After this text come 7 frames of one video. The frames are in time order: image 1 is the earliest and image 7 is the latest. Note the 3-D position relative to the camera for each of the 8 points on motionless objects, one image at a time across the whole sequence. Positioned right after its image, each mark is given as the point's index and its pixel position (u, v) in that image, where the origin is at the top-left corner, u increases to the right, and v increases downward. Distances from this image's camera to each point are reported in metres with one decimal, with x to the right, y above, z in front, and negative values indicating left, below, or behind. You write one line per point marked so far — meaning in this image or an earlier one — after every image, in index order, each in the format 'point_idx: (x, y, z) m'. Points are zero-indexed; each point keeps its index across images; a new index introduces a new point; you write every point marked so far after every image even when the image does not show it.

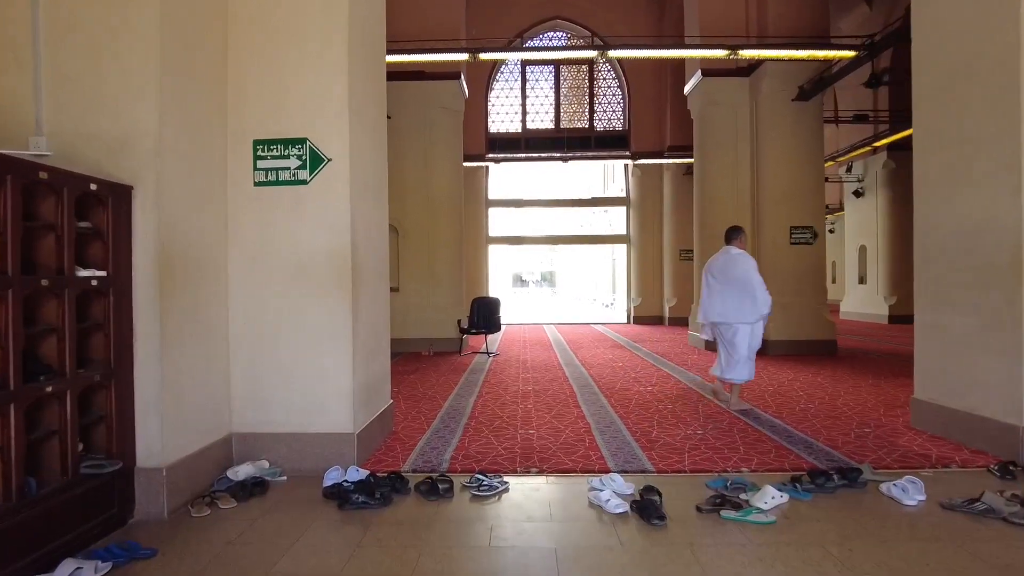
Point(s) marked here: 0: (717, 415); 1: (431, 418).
0: (+1.5, -0.9, +4.7) m
1: (-0.6, -0.9, +4.6) m
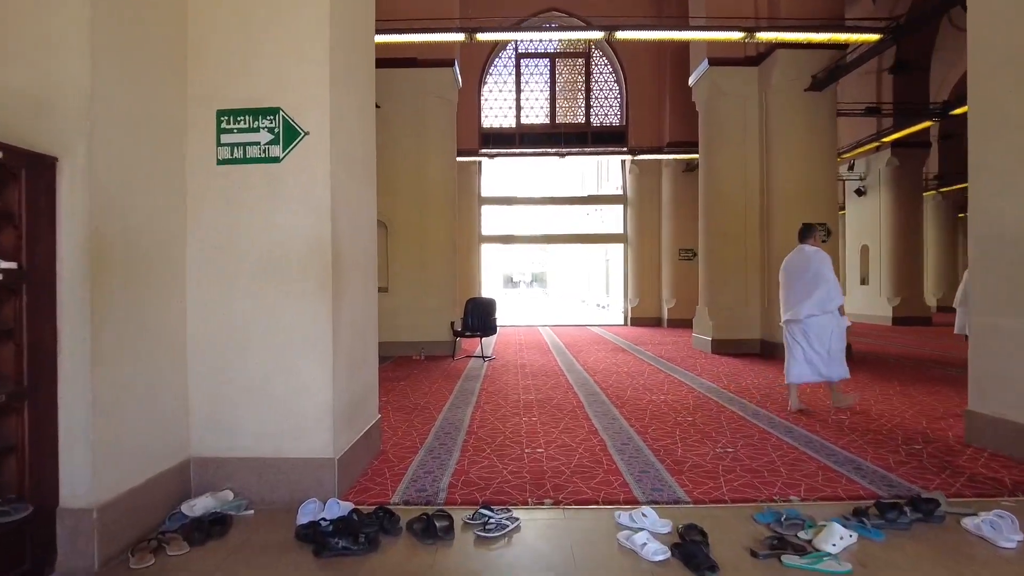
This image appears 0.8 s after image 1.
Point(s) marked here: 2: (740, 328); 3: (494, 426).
0: (+1.5, -0.9, +4.3) m
1: (-0.5, -0.9, +4.1) m
2: (+3.1, -0.5, +8.8) m
3: (-0.1, -0.9, +4.4) m
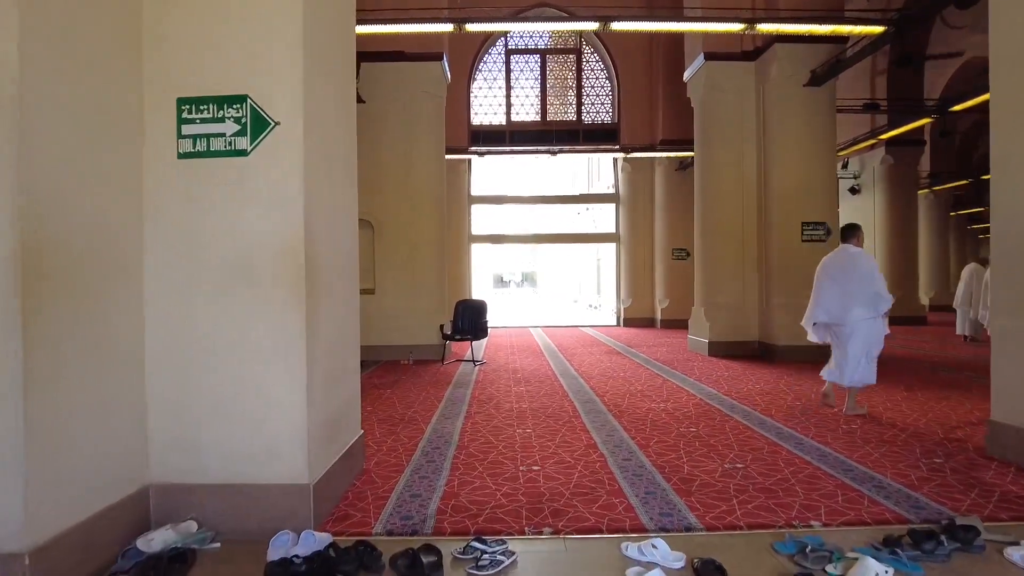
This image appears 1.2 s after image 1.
0: (+1.5, -0.9, +4.0) m
1: (-0.6, -0.9, +3.8) m
2: (+2.9, -0.6, +8.5) m
3: (-0.2, -1.0, +4.1) m
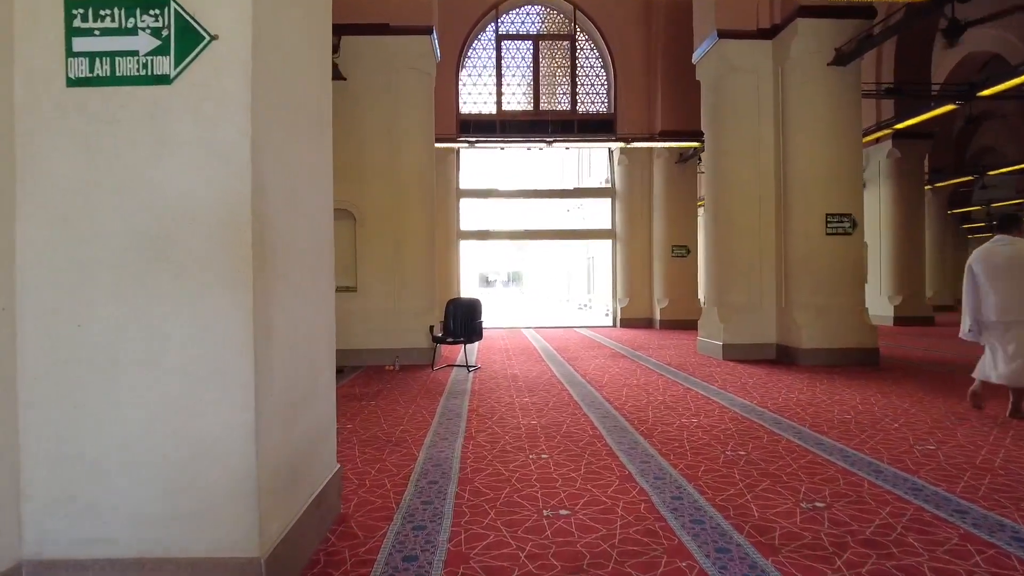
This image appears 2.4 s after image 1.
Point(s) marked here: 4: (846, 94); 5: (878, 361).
0: (+1.5, -0.9, +3.3) m
1: (-0.5, -0.9, +3.0) m
2: (+2.9, -0.5, +7.9) m
3: (-0.1, -0.9, +3.3) m
4: (+3.8, +2.2, +7.4) m
5: (+4.1, -0.8, +7.3) m
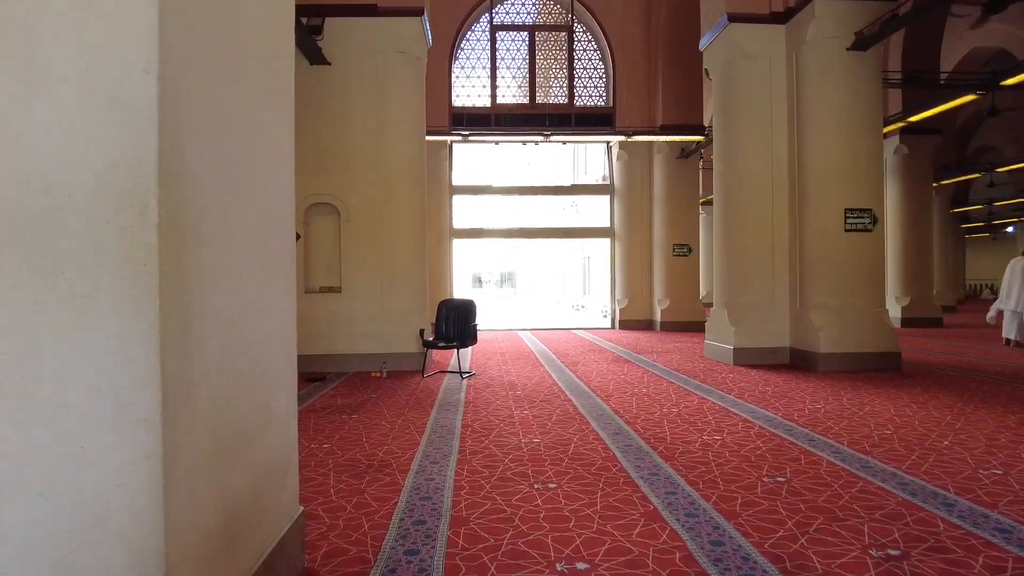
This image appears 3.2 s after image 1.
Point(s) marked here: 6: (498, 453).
0: (+1.5, -0.9, +2.8) m
1: (-0.5, -0.9, +2.5) m
2: (+2.9, -0.5, +7.4) m
3: (-0.1, -0.9, +2.8) m
4: (+3.7, +2.2, +6.9) m
5: (+4.1, -0.8, +6.9) m
6: (-0.1, -0.9, +3.7) m
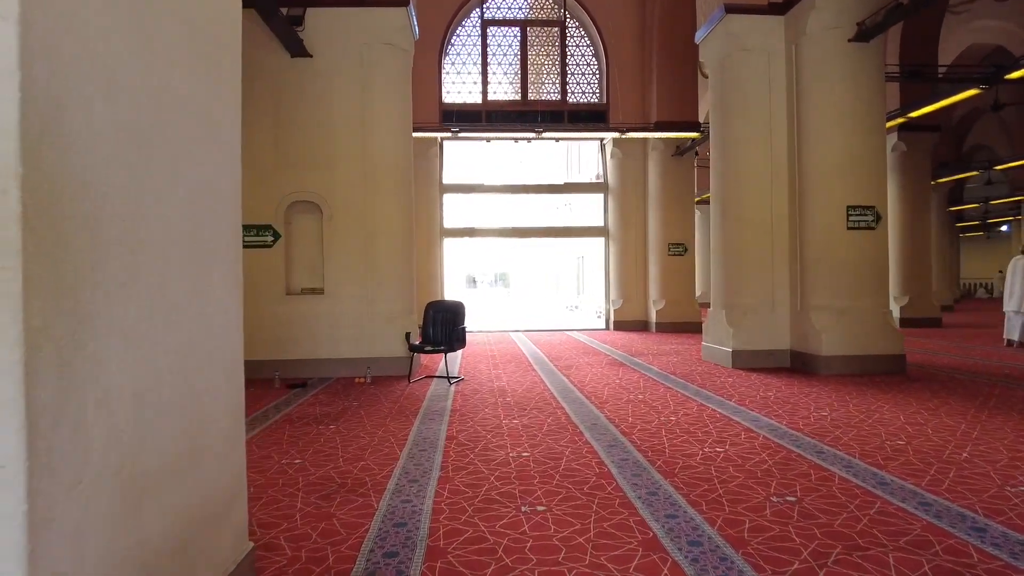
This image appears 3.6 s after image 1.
0: (+1.5, -0.9, +2.5) m
1: (-0.5, -0.9, +2.2) m
2: (+2.8, -0.5, +7.1) m
3: (-0.2, -0.9, +2.5) m
4: (+3.6, +2.2, +6.6) m
5: (+4.0, -0.8, +6.6) m
6: (-0.2, -0.9, +3.4) m
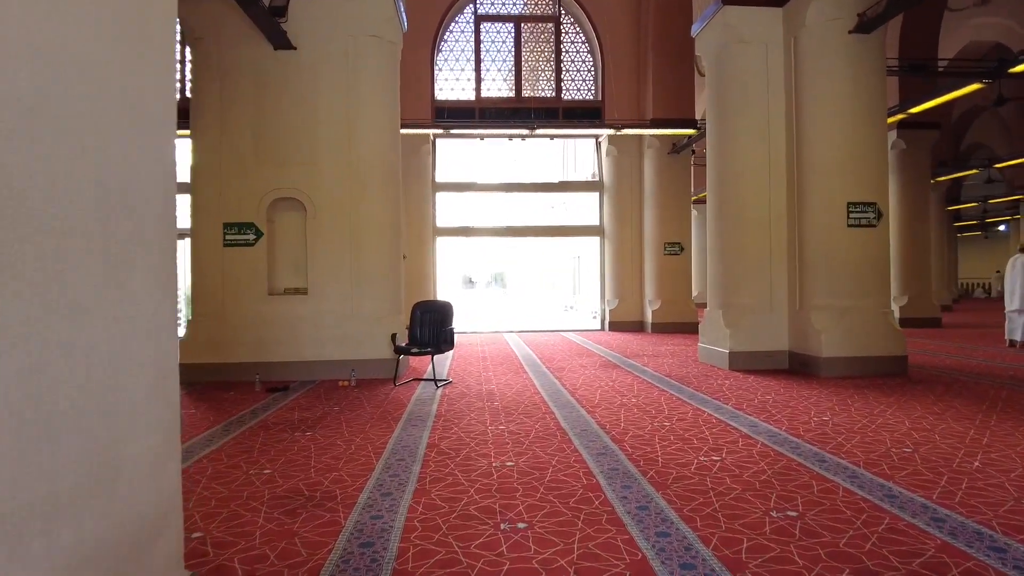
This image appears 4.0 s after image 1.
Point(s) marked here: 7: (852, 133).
0: (+1.4, -0.9, +2.3) m
1: (-0.6, -0.9, +2.0) m
2: (+2.7, -0.5, +6.9) m
3: (-0.2, -0.9, +2.3) m
4: (+3.5, +2.2, +6.4) m
5: (+3.9, -0.8, +6.4) m
6: (-0.2, -0.9, +3.2) m
7: (+3.3, +1.5, +6.4) m
